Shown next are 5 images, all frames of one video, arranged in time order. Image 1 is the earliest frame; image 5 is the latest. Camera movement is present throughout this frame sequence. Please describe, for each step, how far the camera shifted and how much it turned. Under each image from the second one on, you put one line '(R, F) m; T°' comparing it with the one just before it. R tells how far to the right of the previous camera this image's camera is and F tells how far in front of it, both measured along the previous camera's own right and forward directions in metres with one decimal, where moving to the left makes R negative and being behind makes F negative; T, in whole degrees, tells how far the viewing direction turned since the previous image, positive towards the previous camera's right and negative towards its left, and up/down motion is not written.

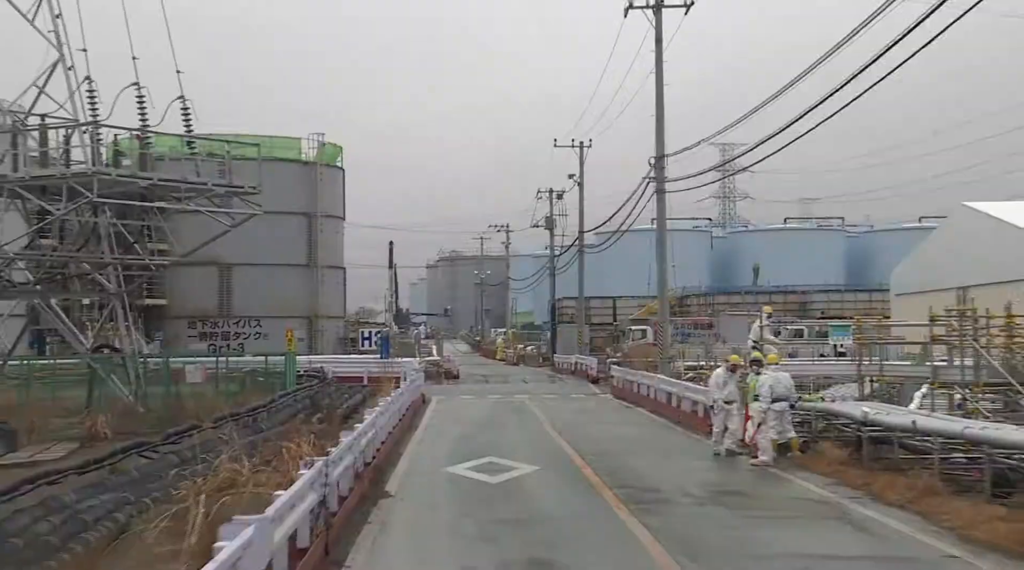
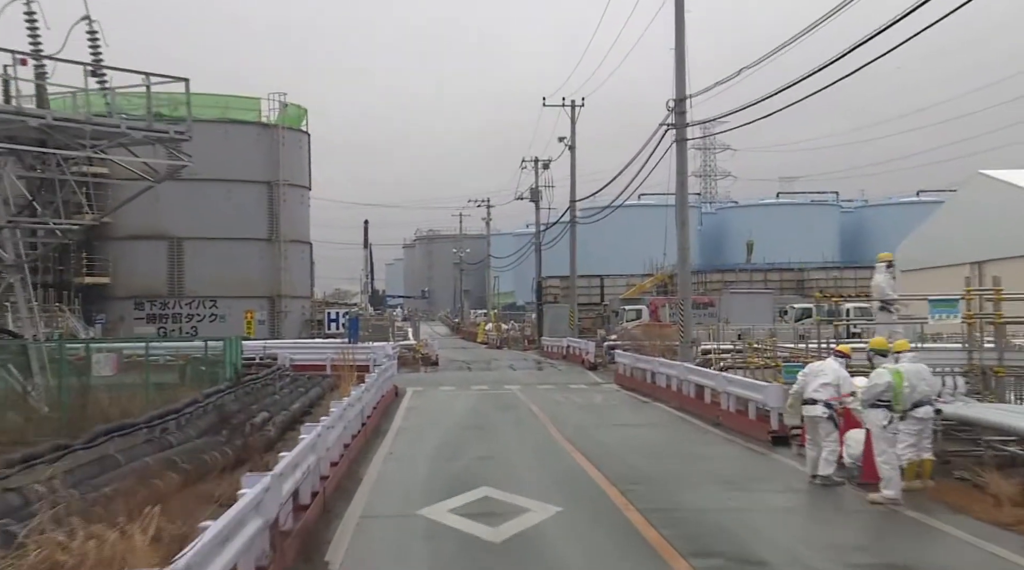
(-0.3, +4.7) m; +1°
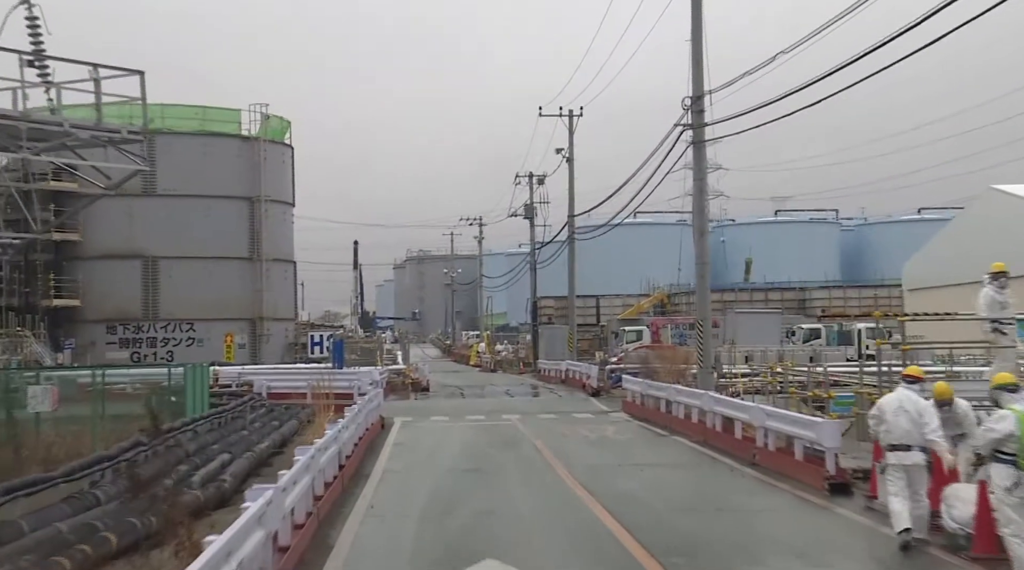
(-0.2, +2.3) m; +1°
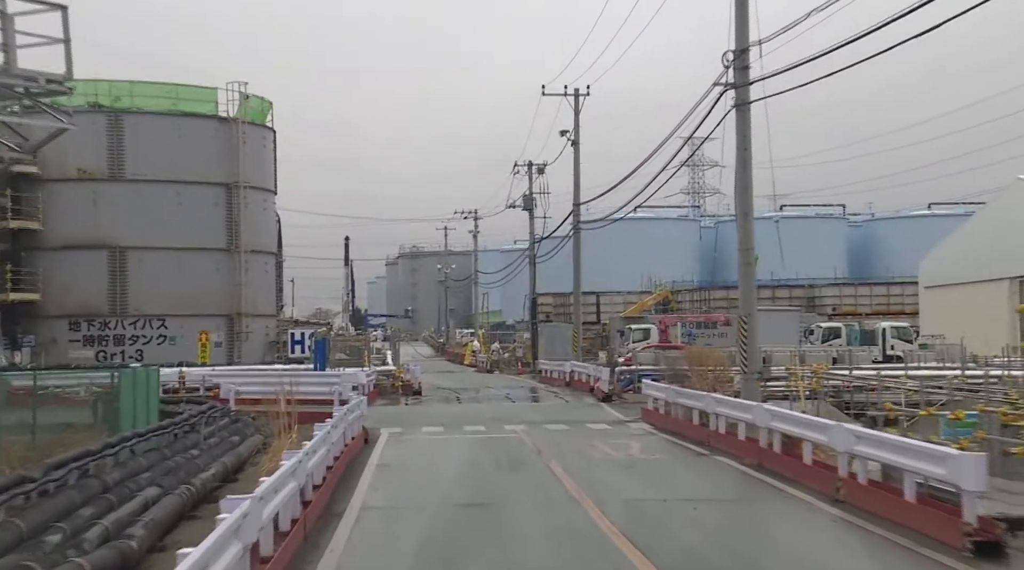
(-0.3, +3.3) m; 0°
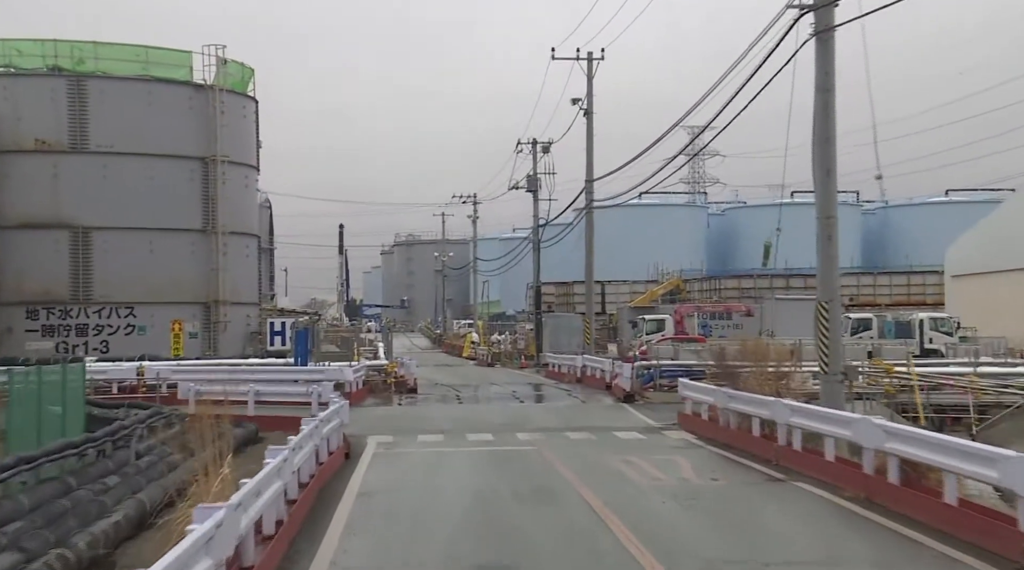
(-0.3, +3.6) m; 0°
